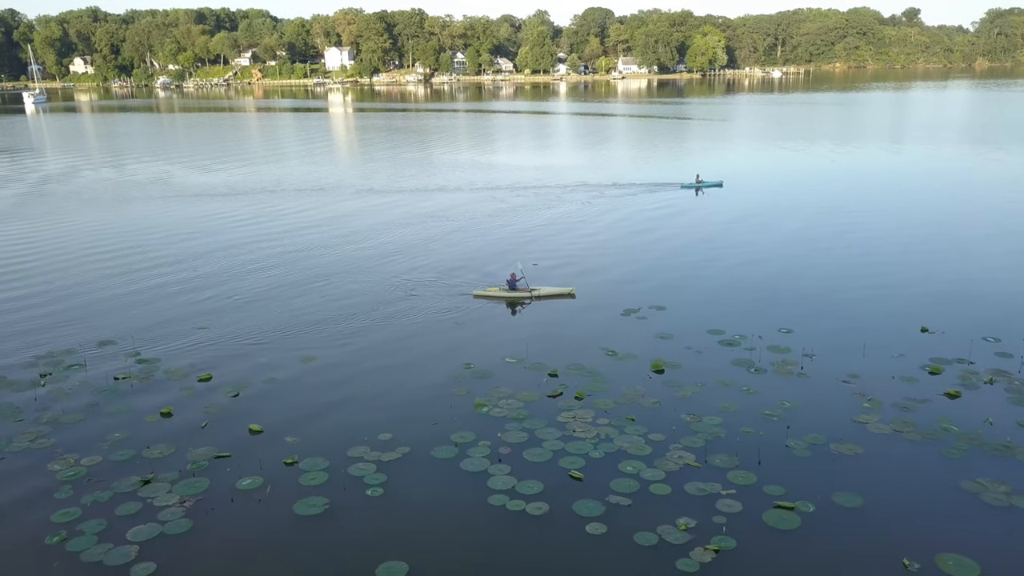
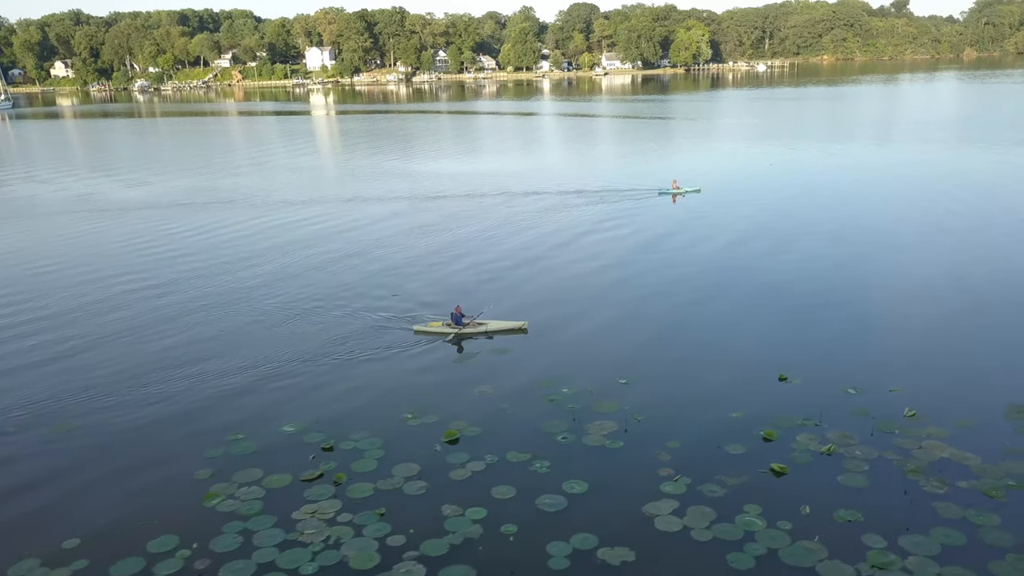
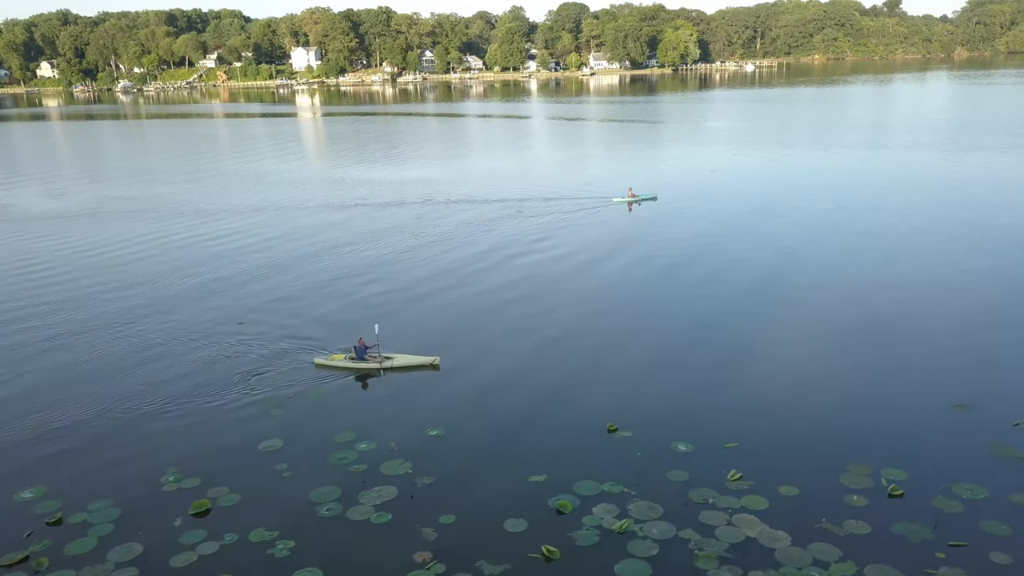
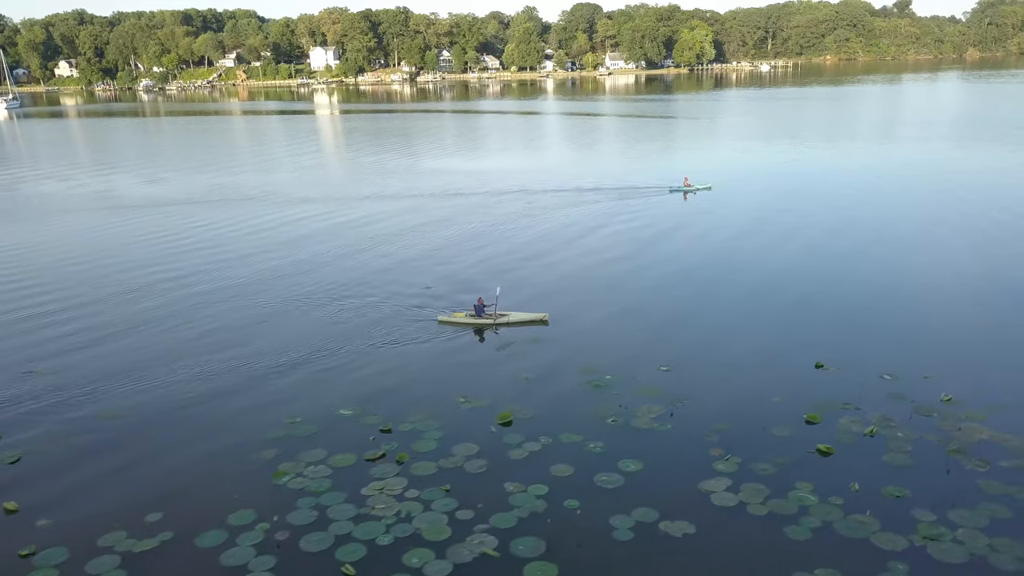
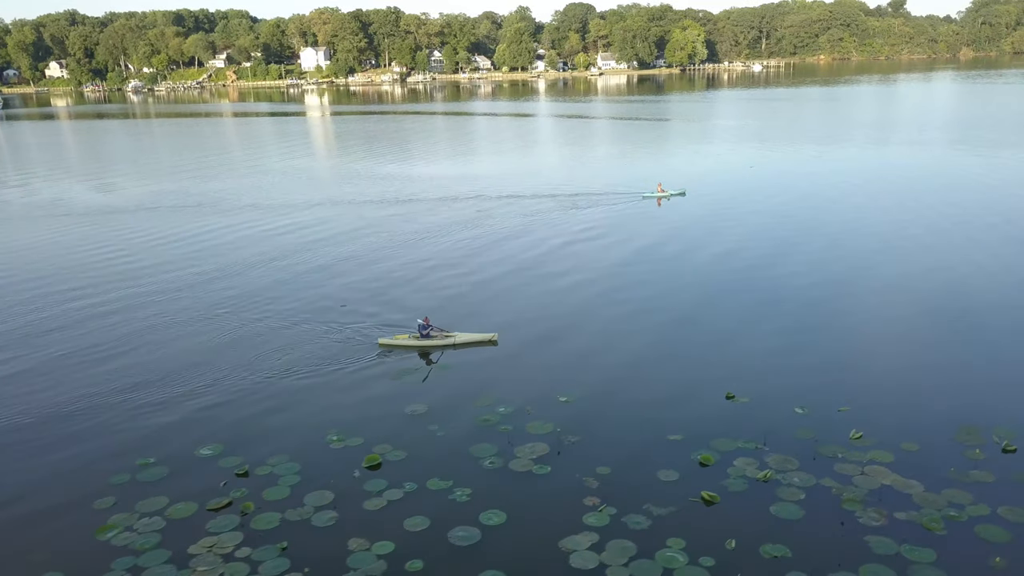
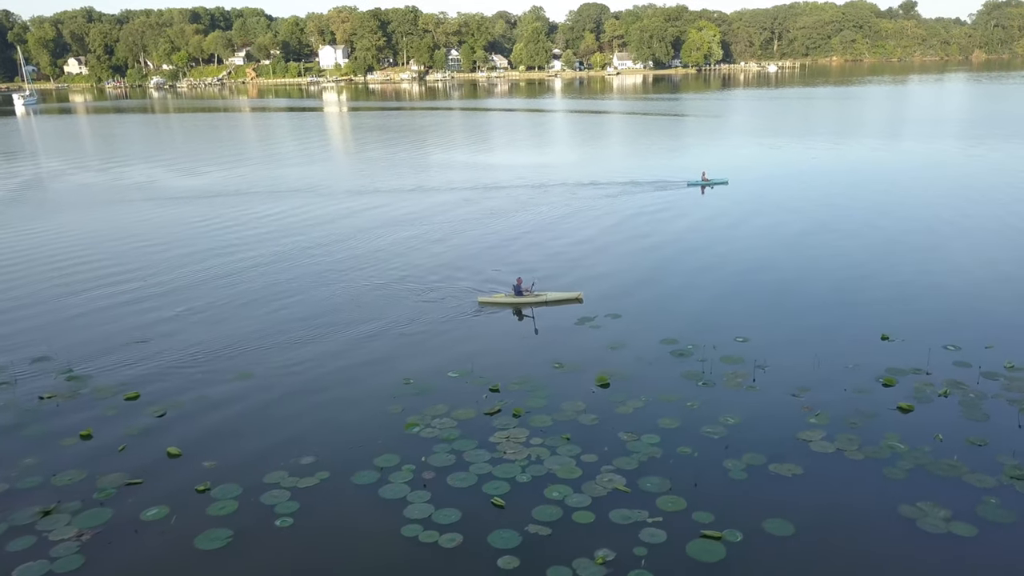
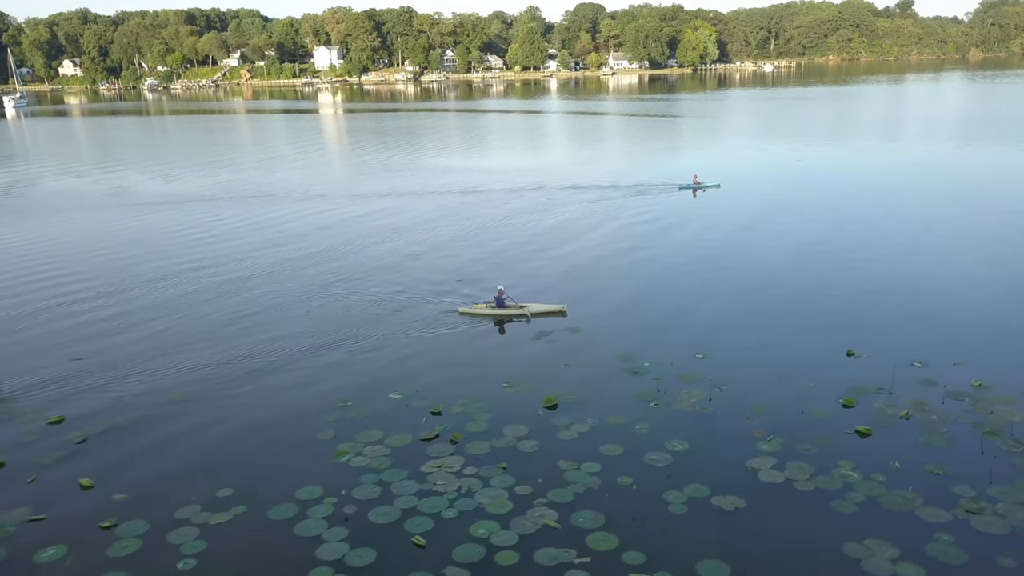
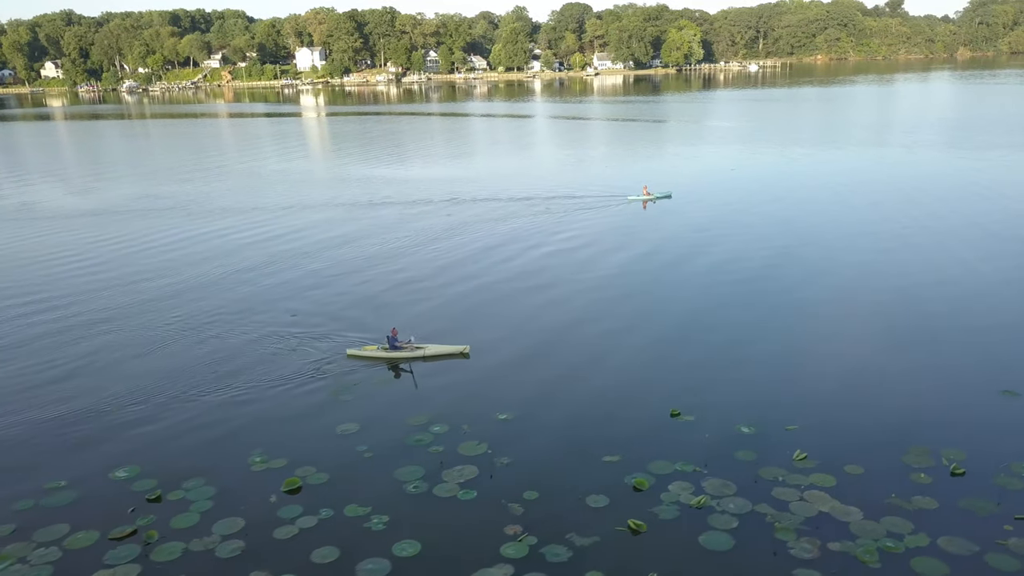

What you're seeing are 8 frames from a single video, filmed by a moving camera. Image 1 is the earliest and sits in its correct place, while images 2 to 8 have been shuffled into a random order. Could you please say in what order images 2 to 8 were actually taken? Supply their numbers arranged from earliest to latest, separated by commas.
6, 7, 4, 2, 5, 8, 3
